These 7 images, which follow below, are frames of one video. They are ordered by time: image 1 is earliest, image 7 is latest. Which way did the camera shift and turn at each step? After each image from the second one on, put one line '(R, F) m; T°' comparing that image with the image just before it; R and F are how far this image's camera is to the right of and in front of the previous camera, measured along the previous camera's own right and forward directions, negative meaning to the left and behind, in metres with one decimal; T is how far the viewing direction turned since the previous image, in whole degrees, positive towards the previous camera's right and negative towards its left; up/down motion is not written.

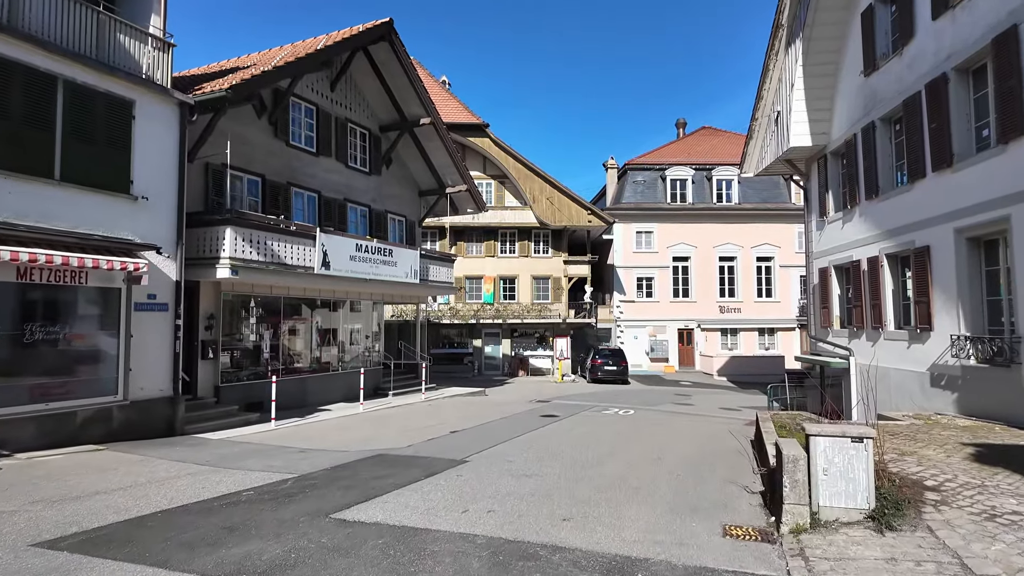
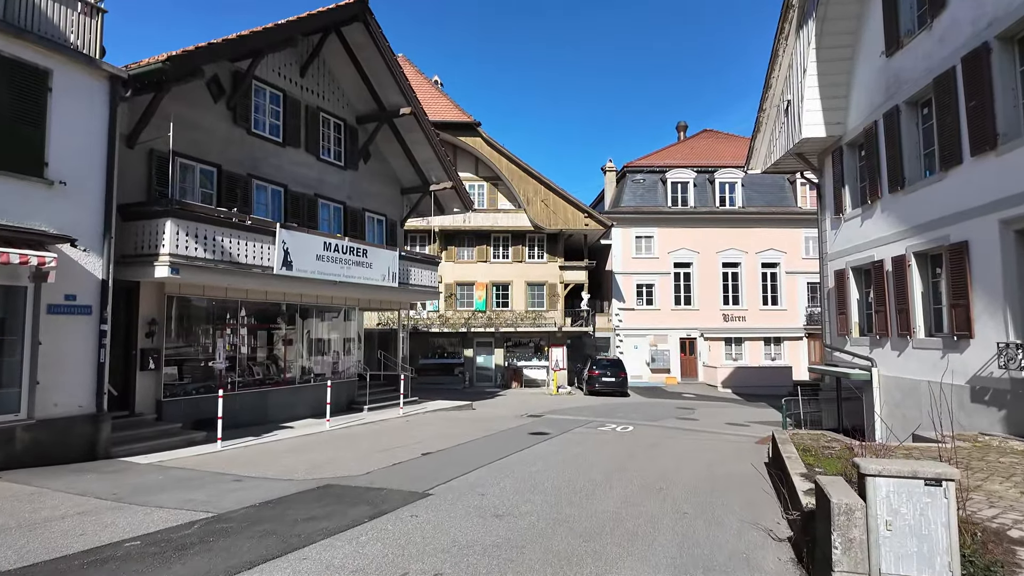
(+0.4, +1.5) m; 0°
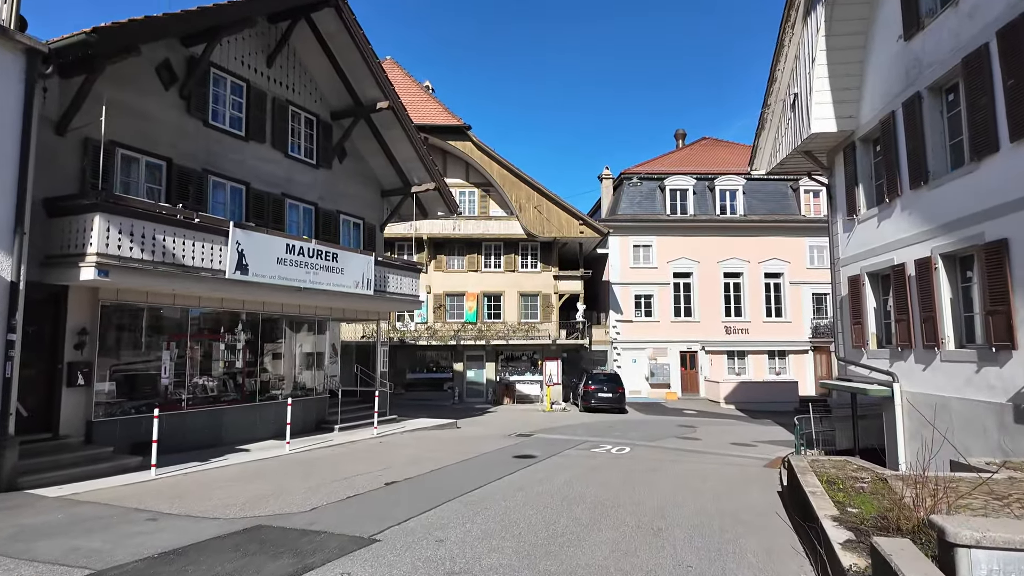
(+0.4, +1.3) m; 0°
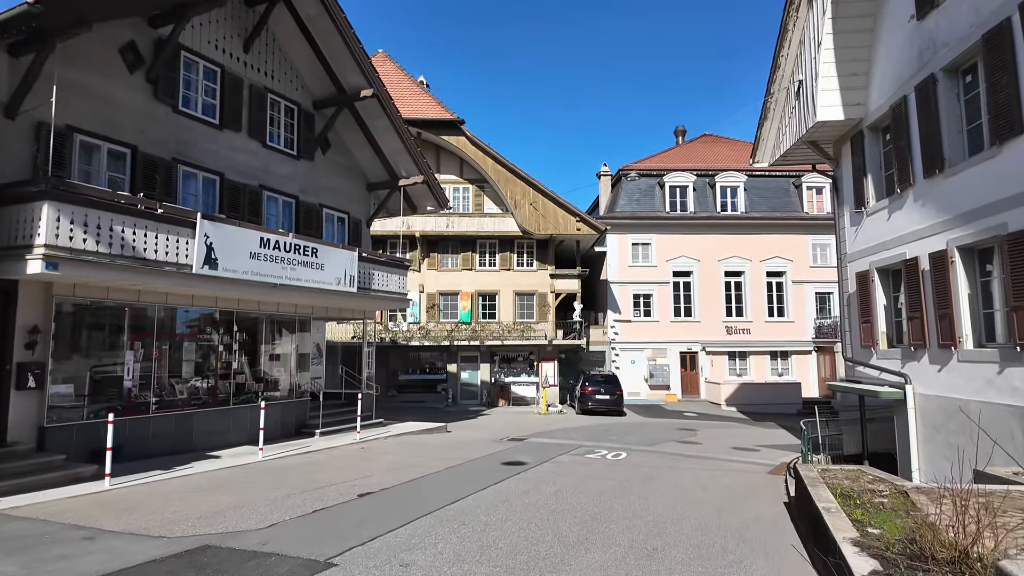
(+0.2, +0.7) m; 0°
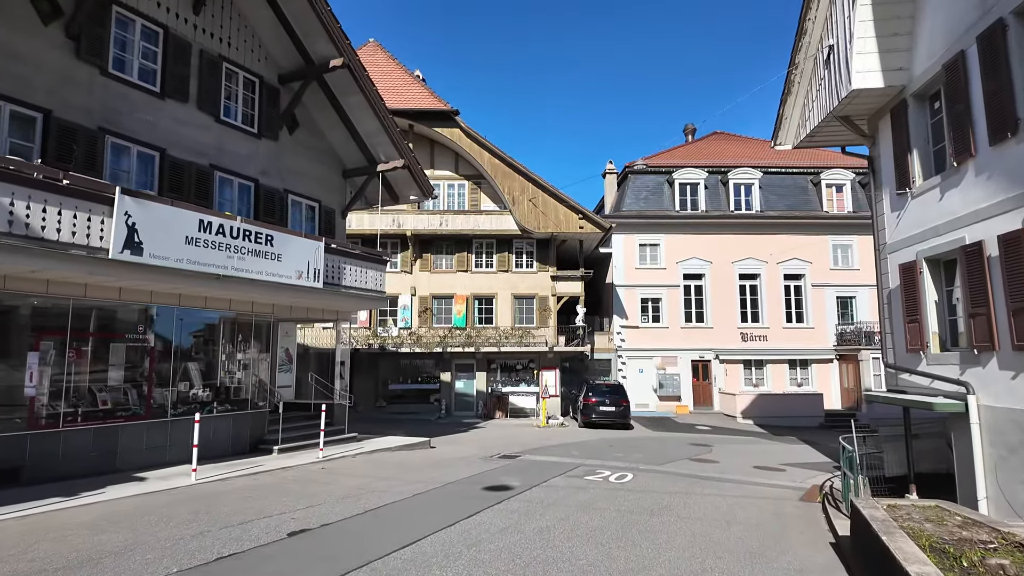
(+0.4, +1.8) m; -1°
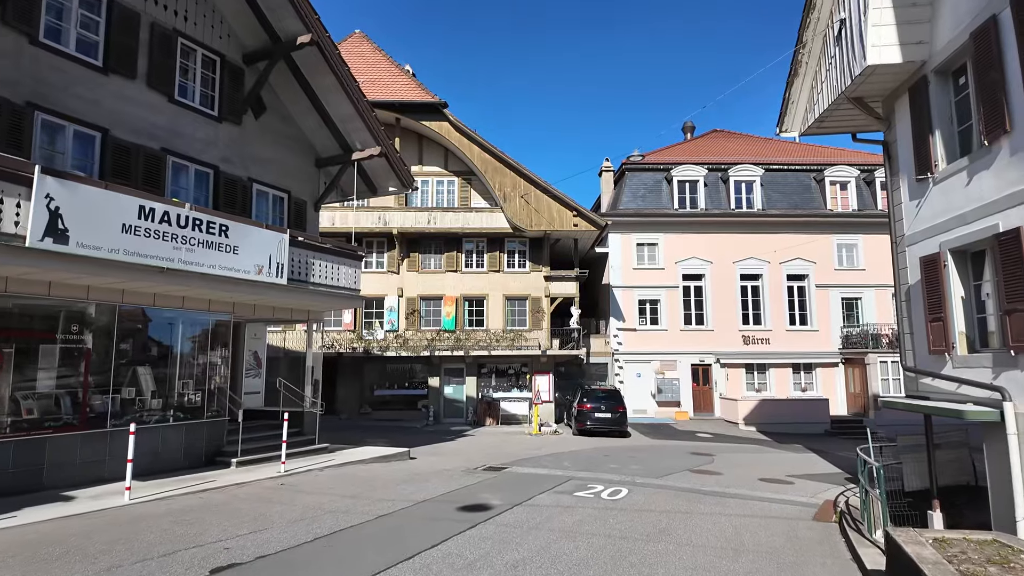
(+0.3, +1.1) m; 0°
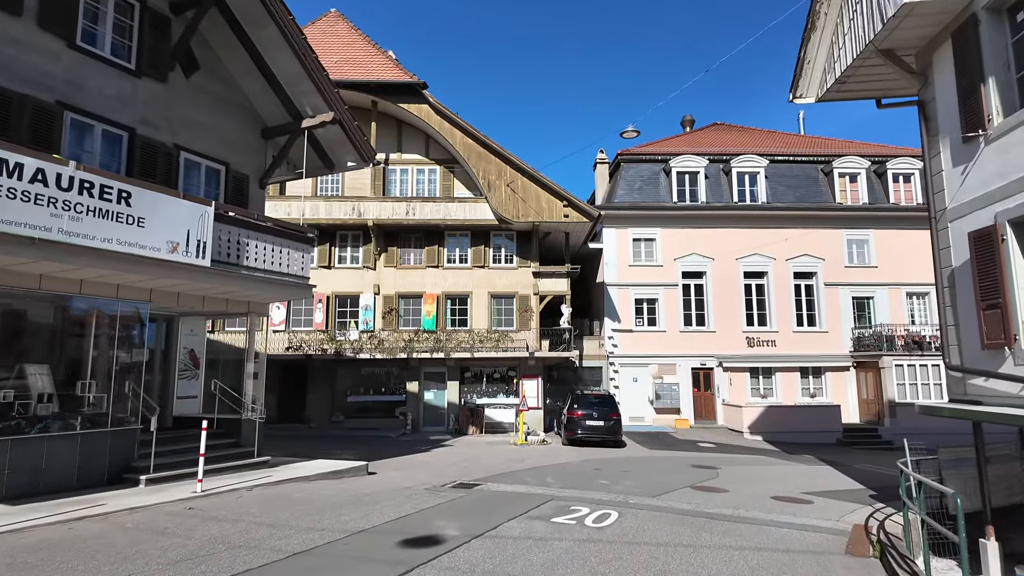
(+0.5, +1.9) m; 0°
